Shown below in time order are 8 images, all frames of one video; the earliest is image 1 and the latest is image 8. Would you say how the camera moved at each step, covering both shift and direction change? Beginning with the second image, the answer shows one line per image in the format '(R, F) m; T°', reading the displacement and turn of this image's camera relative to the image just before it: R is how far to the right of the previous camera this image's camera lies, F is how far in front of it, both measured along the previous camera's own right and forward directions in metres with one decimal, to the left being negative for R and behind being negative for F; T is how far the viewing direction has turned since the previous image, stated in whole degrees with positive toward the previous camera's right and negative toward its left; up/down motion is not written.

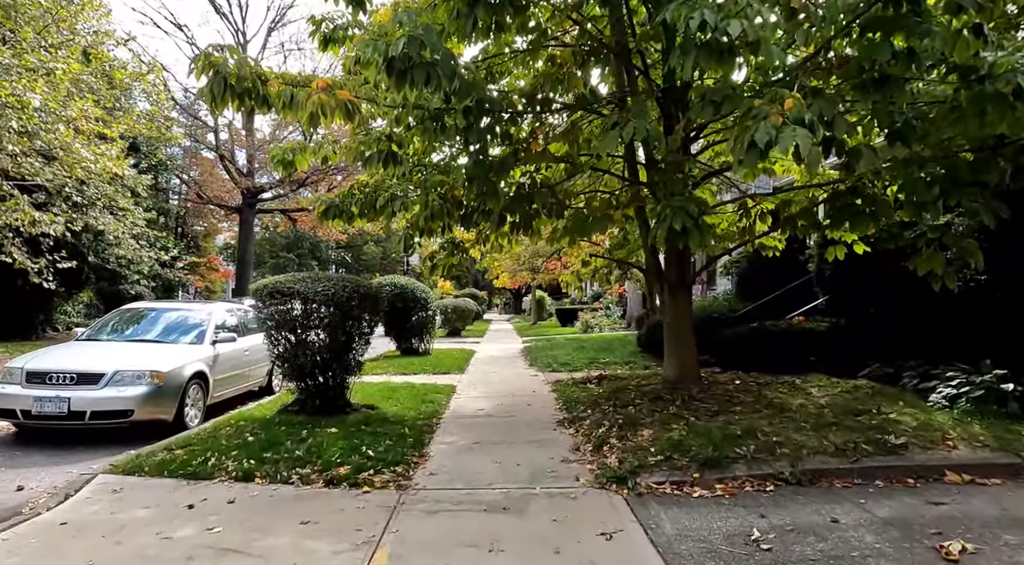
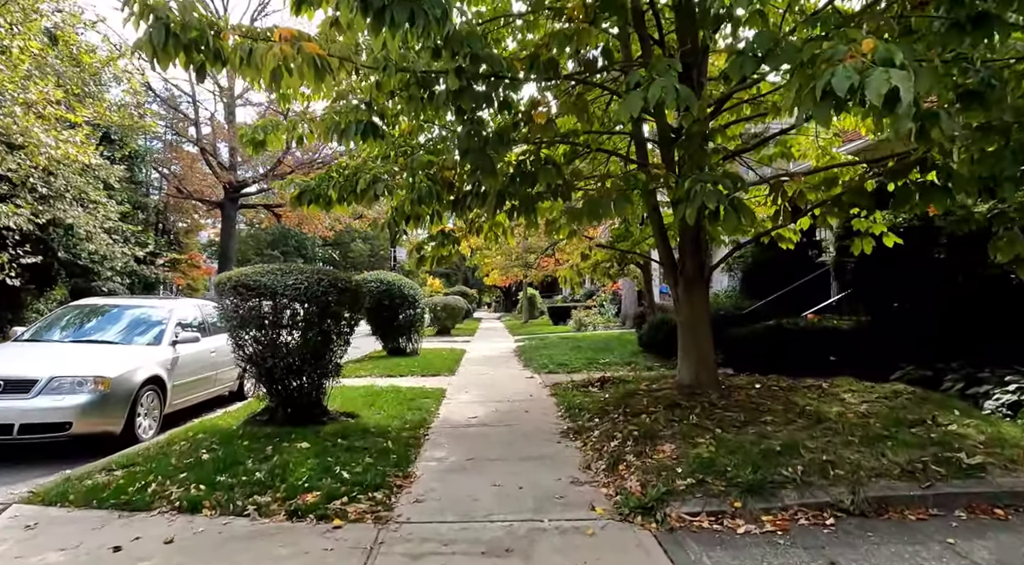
(-0.1, +0.8) m; +1°
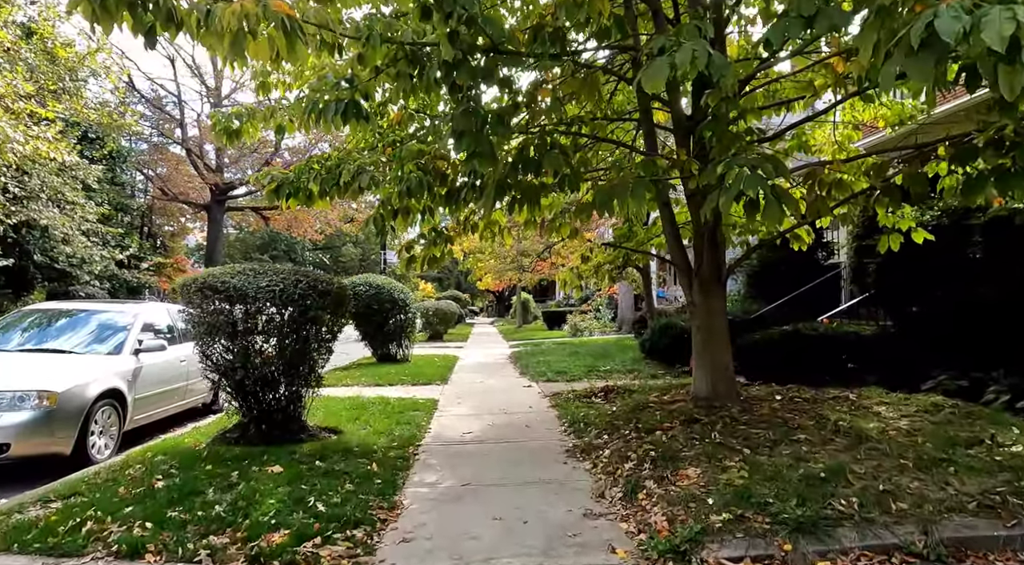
(-0.1, +0.6) m; +1°
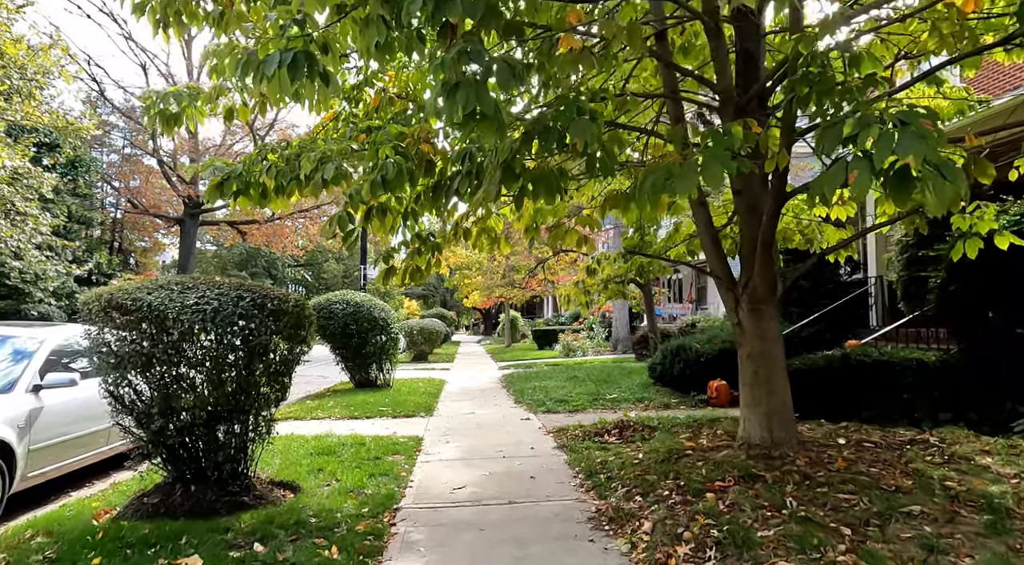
(-0.1, +1.3) m; +1°
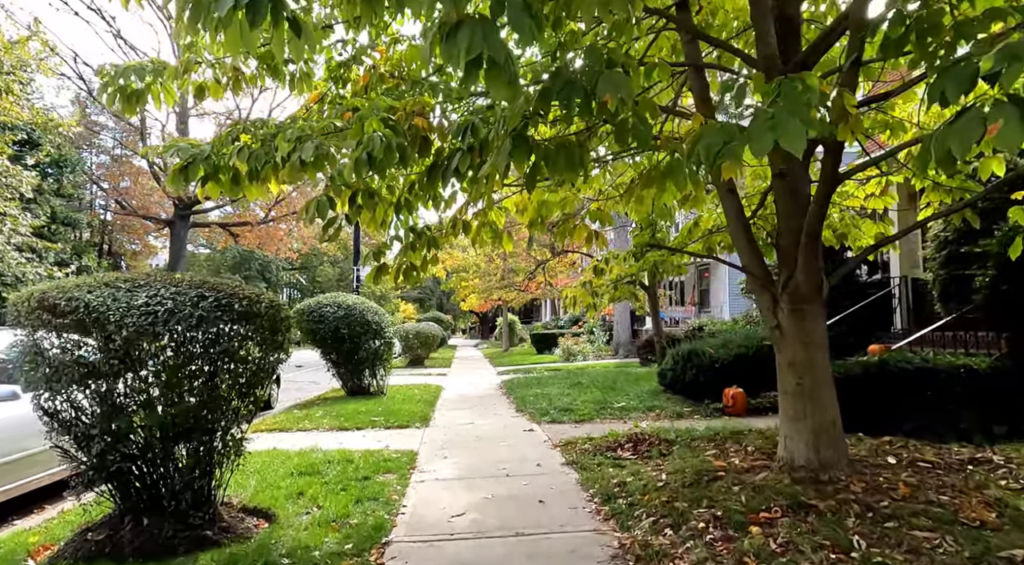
(-0.1, +0.6) m; 0°
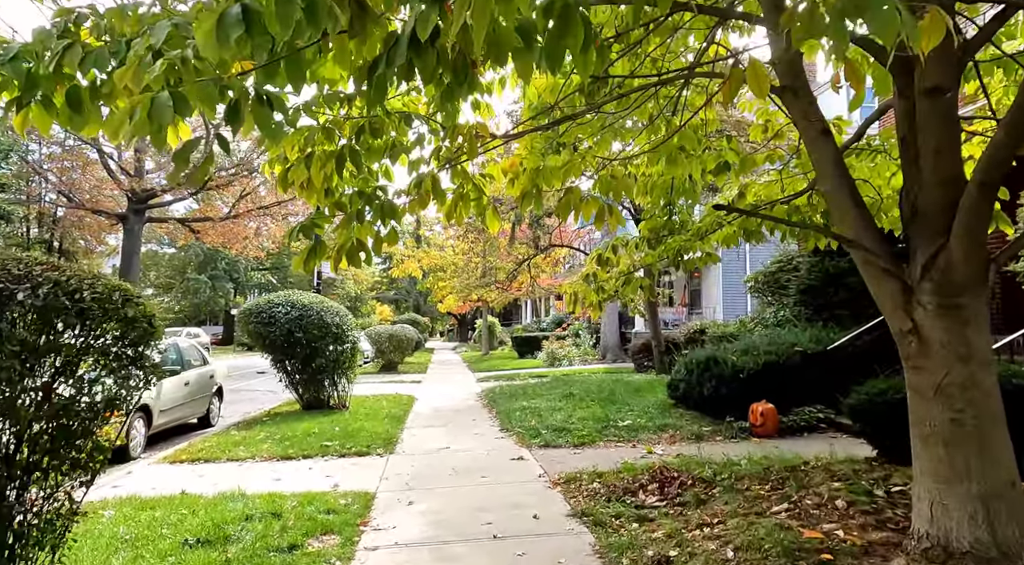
(-0.1, +1.6) m; +2°
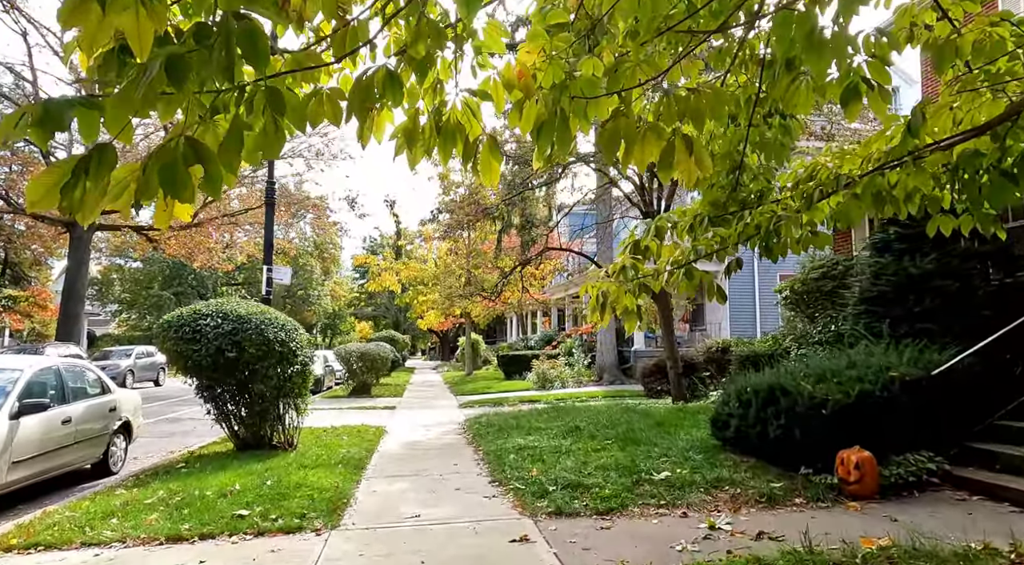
(-0.1, +2.1) m; +2°
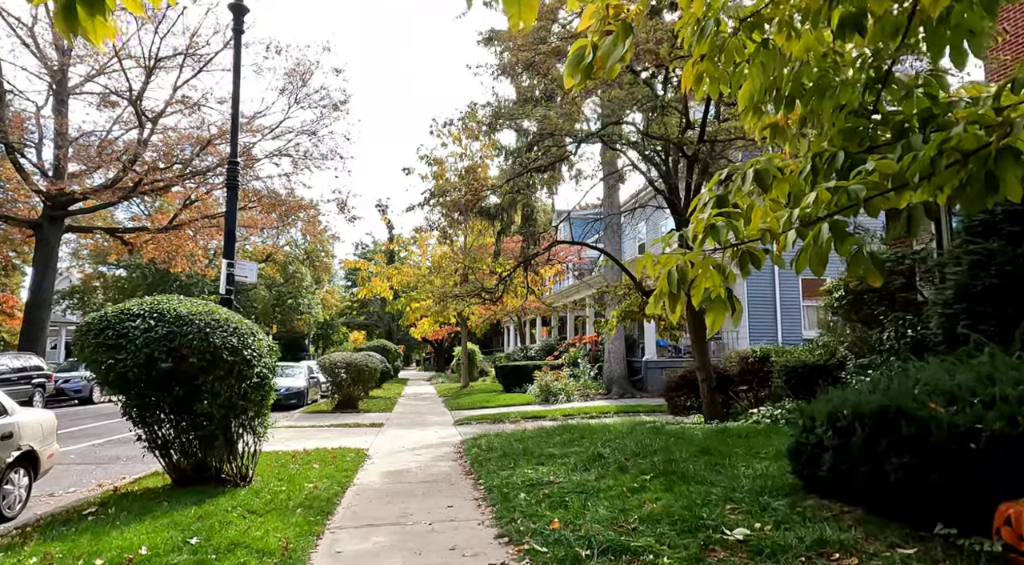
(-0.1, +1.7) m; 0°
